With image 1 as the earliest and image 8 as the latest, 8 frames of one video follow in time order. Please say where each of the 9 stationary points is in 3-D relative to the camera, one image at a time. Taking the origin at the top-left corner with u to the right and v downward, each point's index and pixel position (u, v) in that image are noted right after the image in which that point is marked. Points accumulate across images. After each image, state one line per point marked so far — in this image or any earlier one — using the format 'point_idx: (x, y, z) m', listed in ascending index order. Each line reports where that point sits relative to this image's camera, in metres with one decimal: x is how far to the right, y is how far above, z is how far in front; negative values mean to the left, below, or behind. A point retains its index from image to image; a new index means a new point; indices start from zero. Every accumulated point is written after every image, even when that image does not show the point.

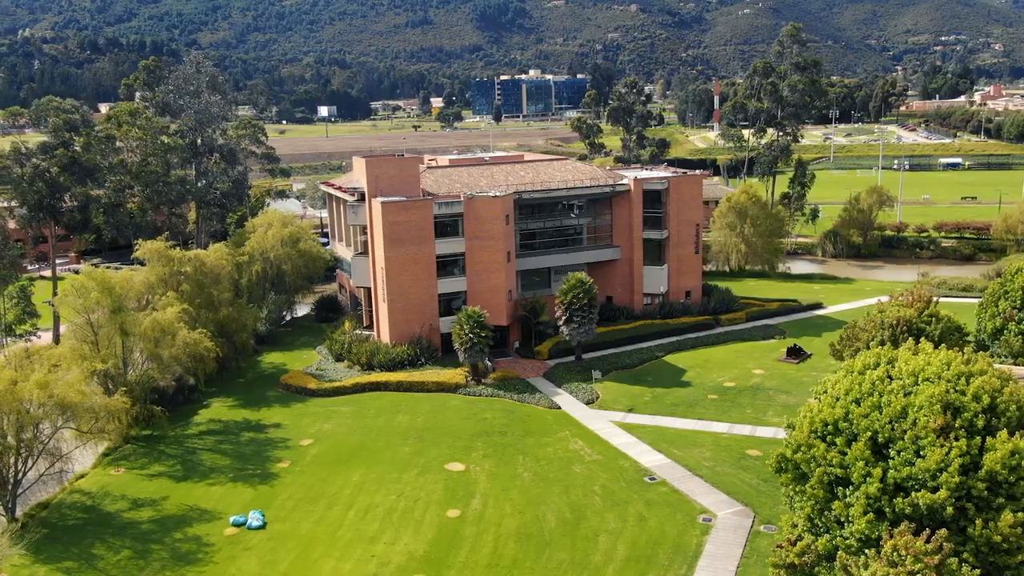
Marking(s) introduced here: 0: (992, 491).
0: (+9.8, -4.2, +19.2) m
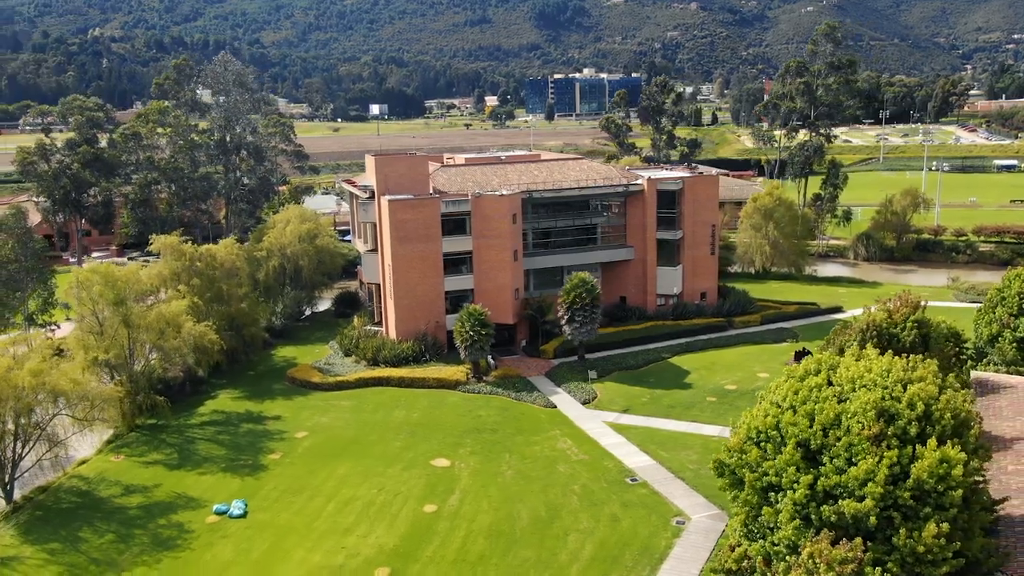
0: (+8.2, -4.3, +18.9) m
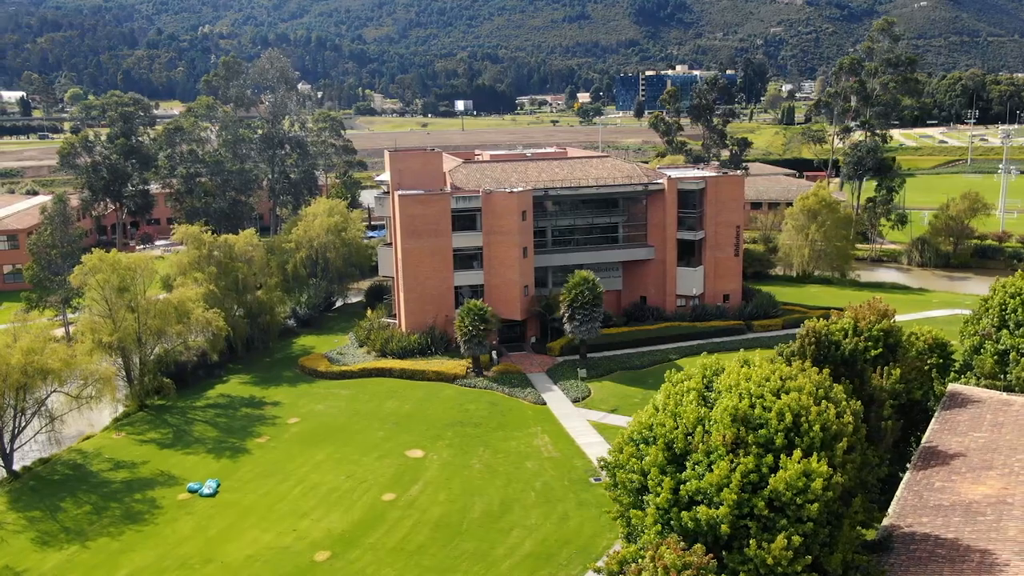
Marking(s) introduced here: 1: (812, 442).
0: (+5.2, -4.4, +18.5) m
1: (+6.0, -3.1, +19.0) m
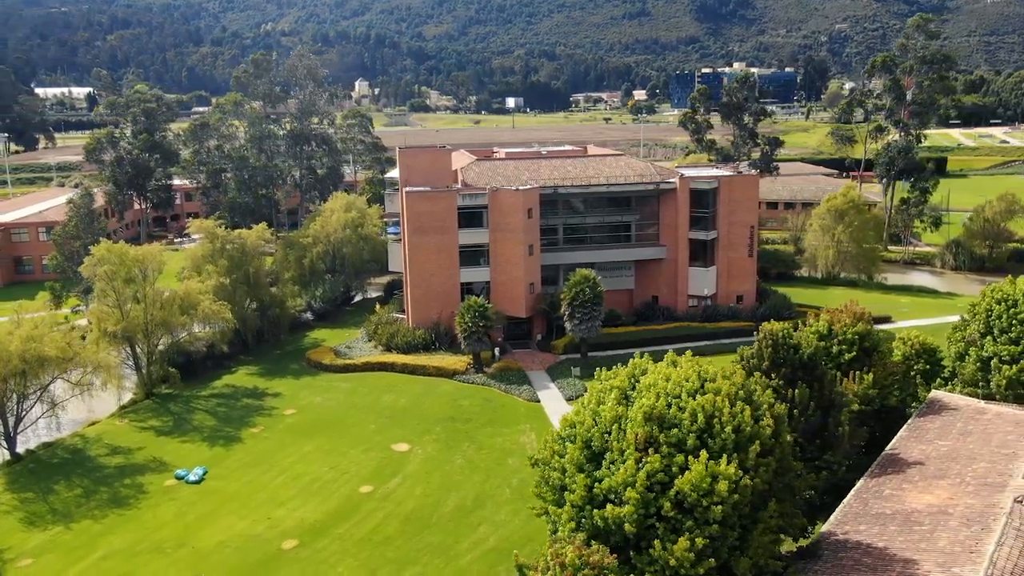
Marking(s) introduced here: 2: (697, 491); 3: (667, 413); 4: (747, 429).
0: (+3.4, -4.4, +18.4) m
1: (+4.3, -3.1, +18.9) m
2: (+3.6, -3.9, +18.2) m
3: (+3.2, -2.6, +19.5) m
4: (+4.8, -2.9, +19.1) m
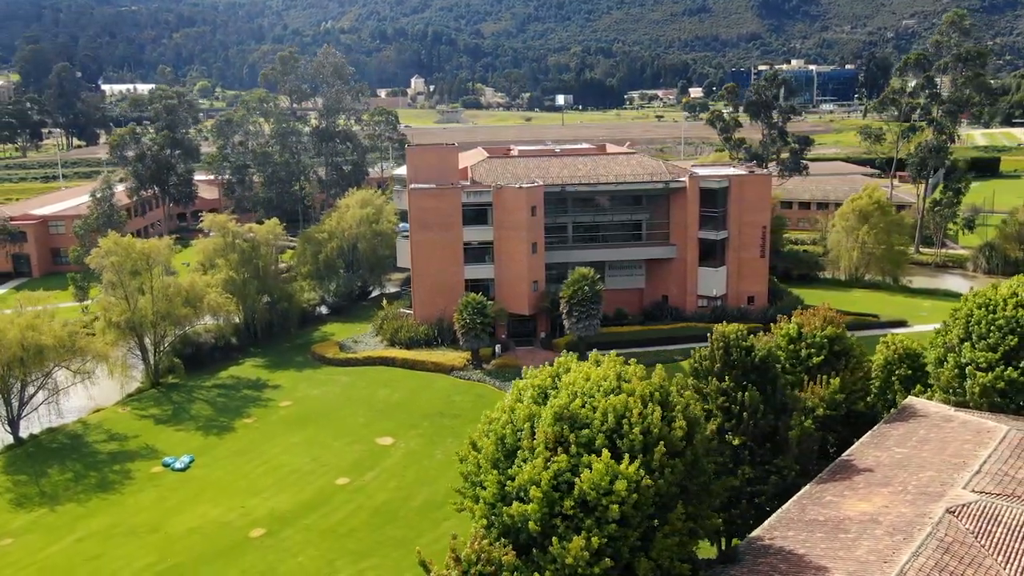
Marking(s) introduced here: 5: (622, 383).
0: (+1.5, -4.4, +18.5) m
1: (+2.4, -3.1, +18.8) m
2: (+1.7, -3.9, +18.2) m
3: (+1.4, -2.6, +19.6) m
4: (+2.9, -2.9, +19.0) m
5: (+2.3, -2.0, +20.0) m
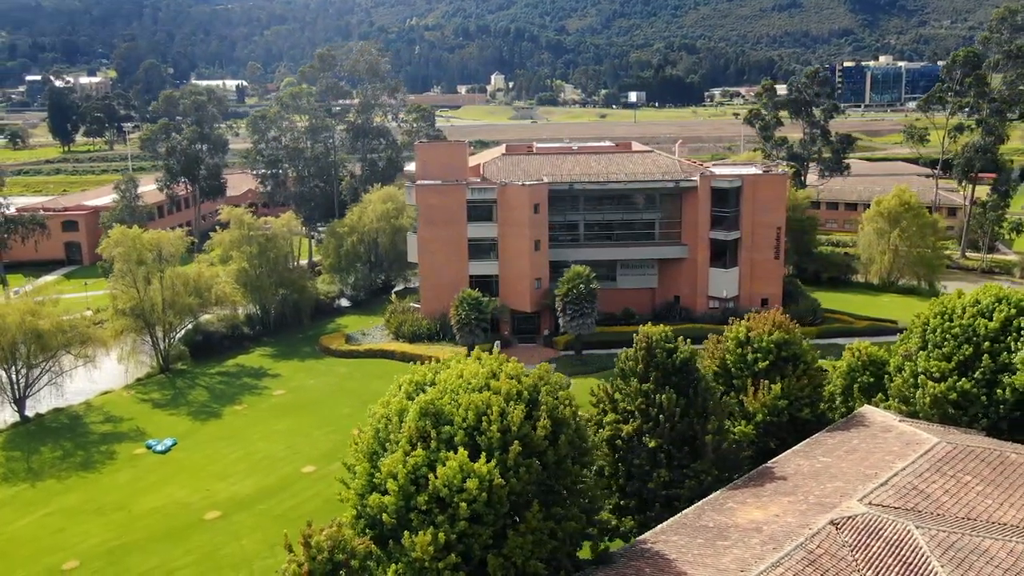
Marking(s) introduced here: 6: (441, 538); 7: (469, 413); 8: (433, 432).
0: (-1.4, -4.4, +18.7) m
1: (-0.5, -3.1, +19.0) m
2: (-1.3, -3.9, +18.5) m
3: (-1.4, -2.5, +19.8) m
4: (+0.1, -2.8, +19.1) m
5: (-0.4, -2.0, +20.1) m
6: (-1.4, -4.8, +18.1) m
7: (-0.8, -2.6, +19.5) m
8: (-1.6, -2.9, +19.6) m
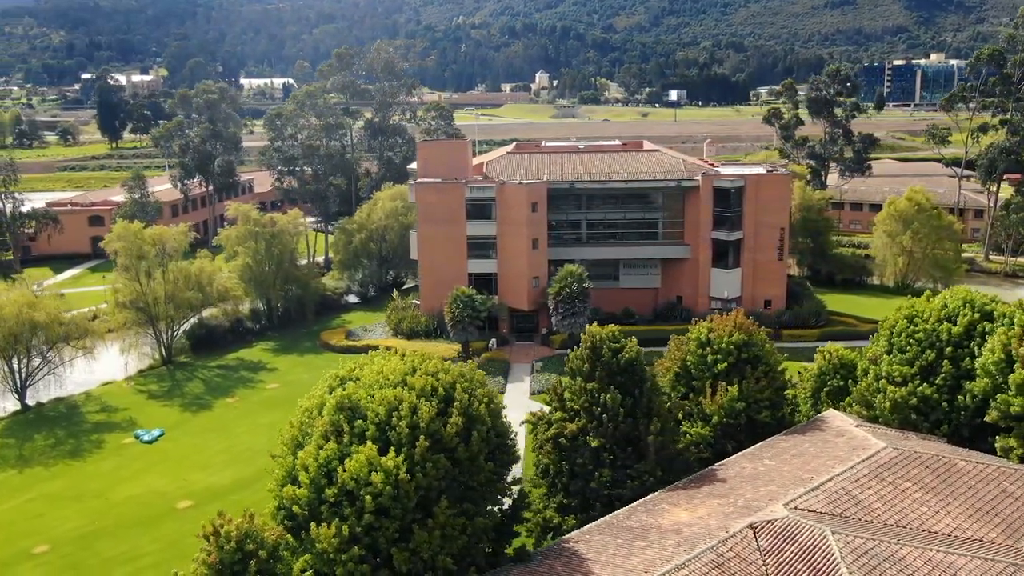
0: (-3.3, -4.3, +18.9) m
1: (-2.3, -3.0, +19.2) m
2: (-3.1, -3.8, +18.7) m
3: (-3.2, -2.5, +20.0) m
4: (-1.8, -2.8, +19.3) m
5: (-2.1, -1.9, +20.3) m
6: (-3.3, -4.7, +18.4) m
7: (-2.6, -2.5, +19.7) m
8: (-3.4, -2.9, +19.9) m
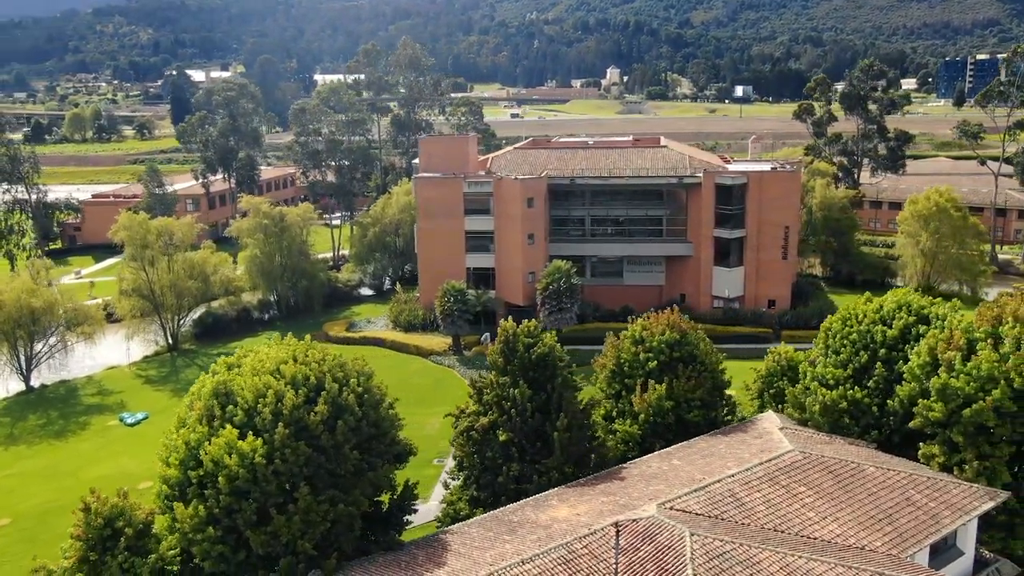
0: (-6.2, -4.1, +19.5) m
1: (-5.2, -2.8, +19.7) m
2: (-6.1, -3.6, +19.3) m
3: (-6.0, -2.2, +20.6) m
4: (-4.6, -2.6, +19.7) m
5: (-4.9, -1.7, +20.8) m
6: (-6.3, -4.5, +19.0) m
7: (-5.5, -2.3, +20.2) m
8: (-6.2, -2.7, +20.5) m
